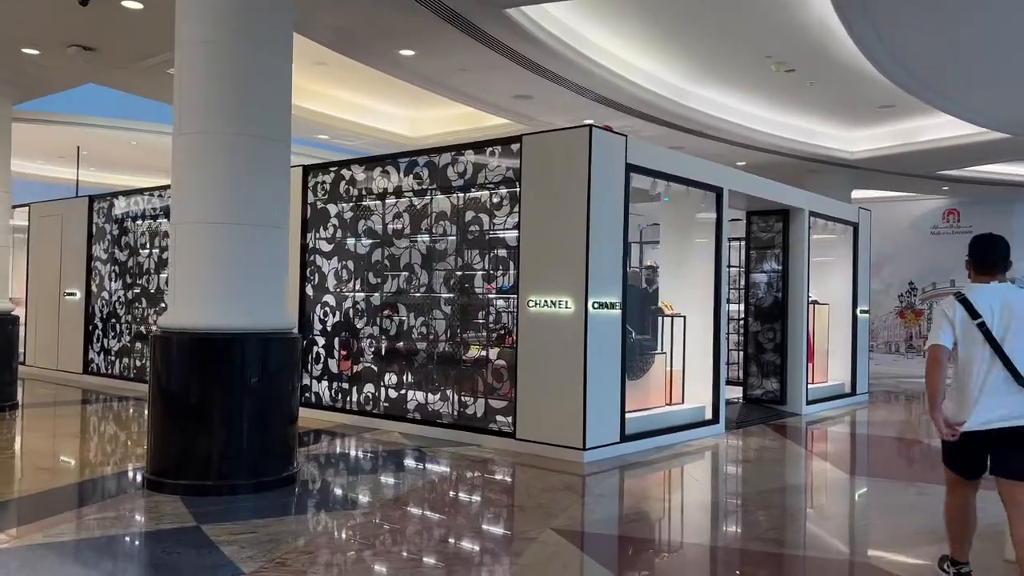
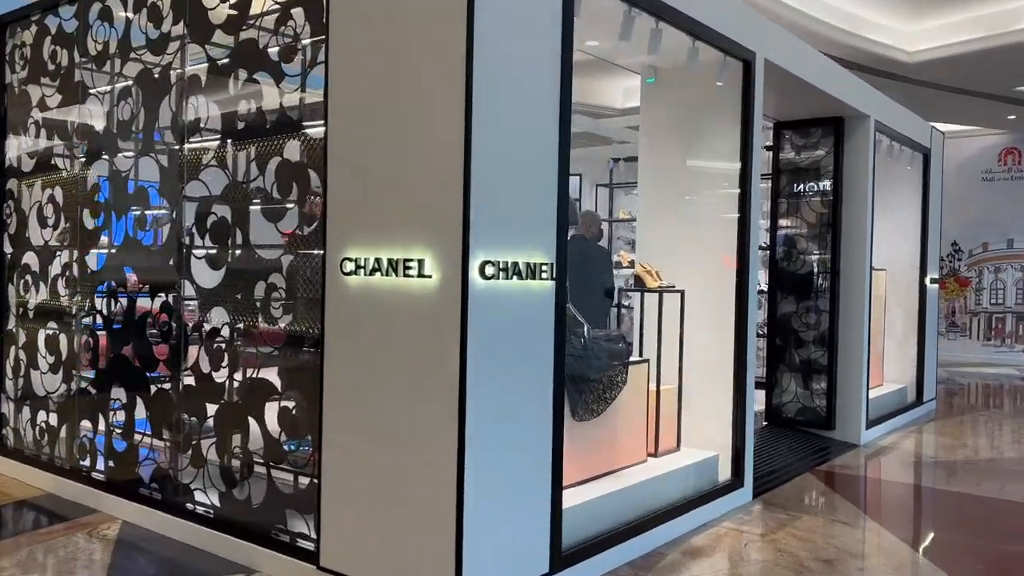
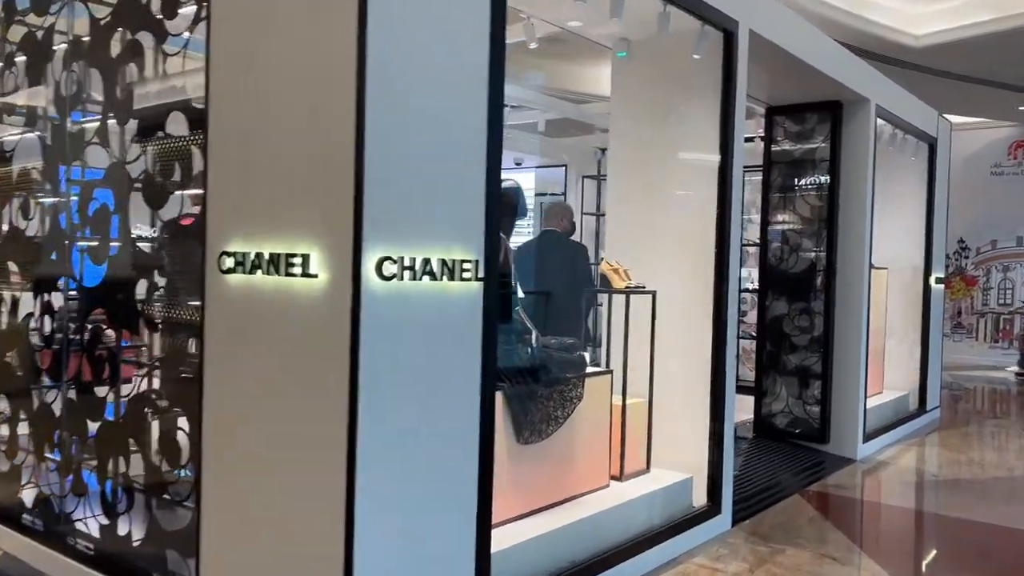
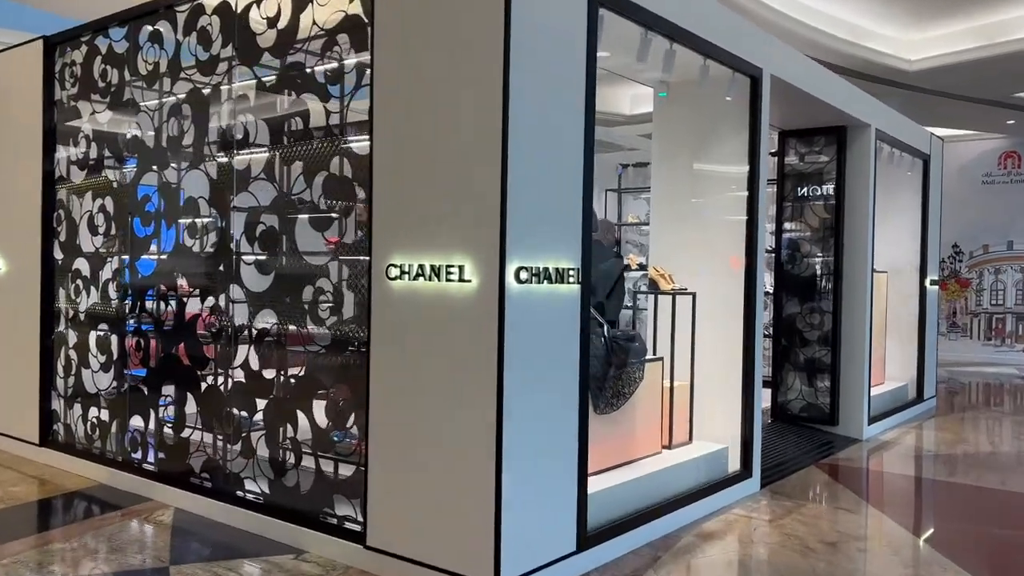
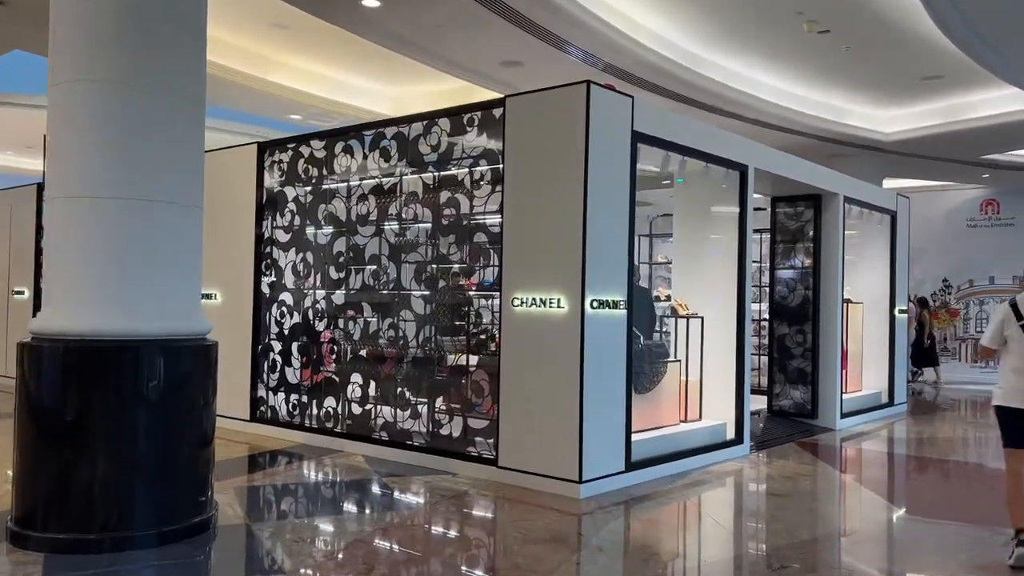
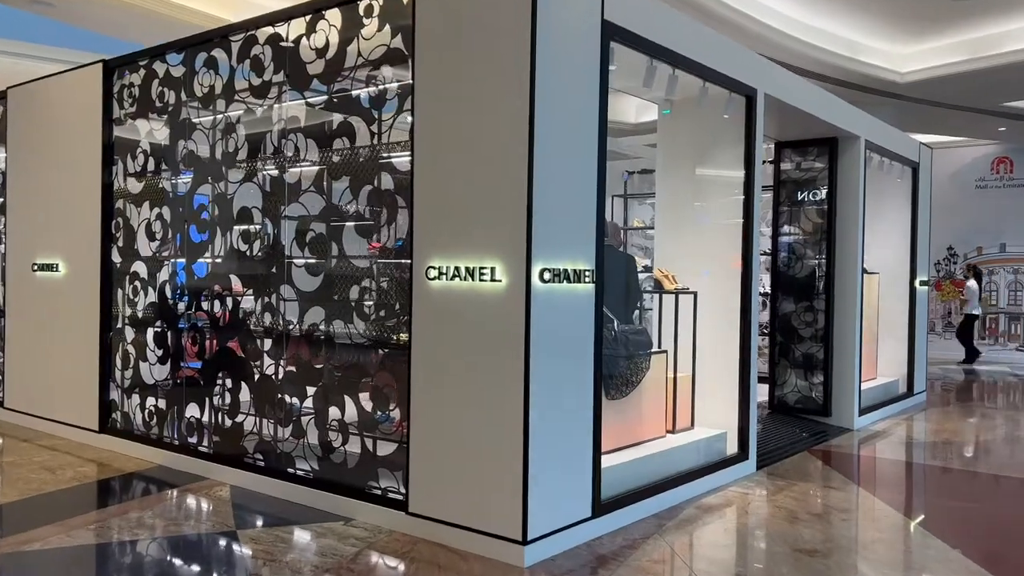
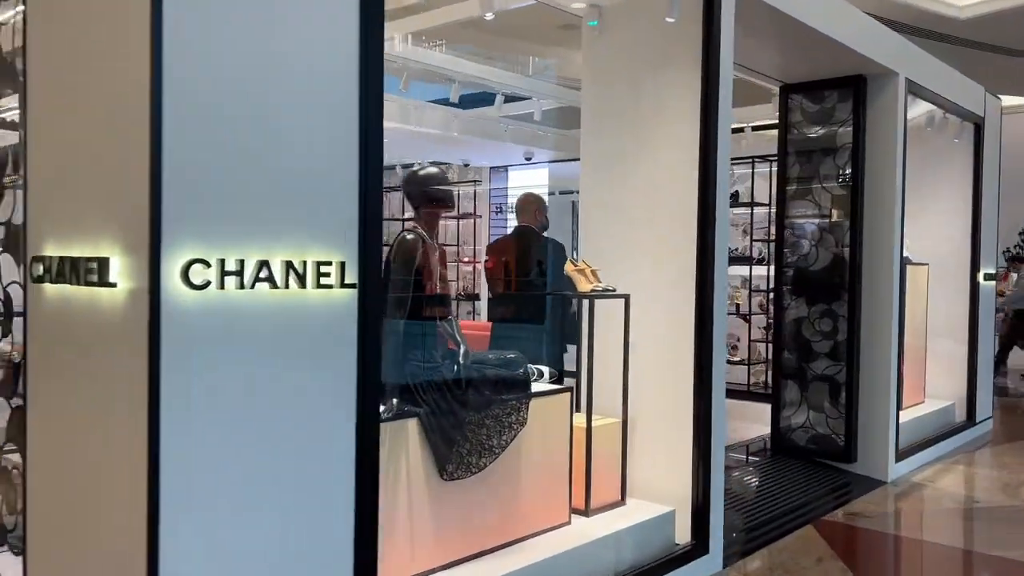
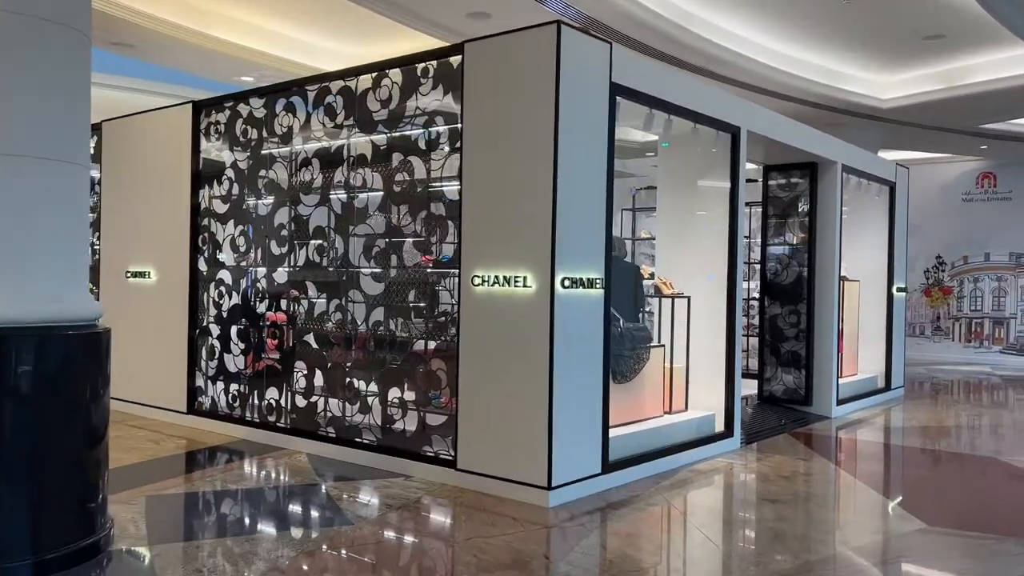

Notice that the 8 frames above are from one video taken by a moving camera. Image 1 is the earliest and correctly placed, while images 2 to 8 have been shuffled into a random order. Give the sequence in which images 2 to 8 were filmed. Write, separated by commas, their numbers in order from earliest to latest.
5, 8, 6, 4, 2, 3, 7
